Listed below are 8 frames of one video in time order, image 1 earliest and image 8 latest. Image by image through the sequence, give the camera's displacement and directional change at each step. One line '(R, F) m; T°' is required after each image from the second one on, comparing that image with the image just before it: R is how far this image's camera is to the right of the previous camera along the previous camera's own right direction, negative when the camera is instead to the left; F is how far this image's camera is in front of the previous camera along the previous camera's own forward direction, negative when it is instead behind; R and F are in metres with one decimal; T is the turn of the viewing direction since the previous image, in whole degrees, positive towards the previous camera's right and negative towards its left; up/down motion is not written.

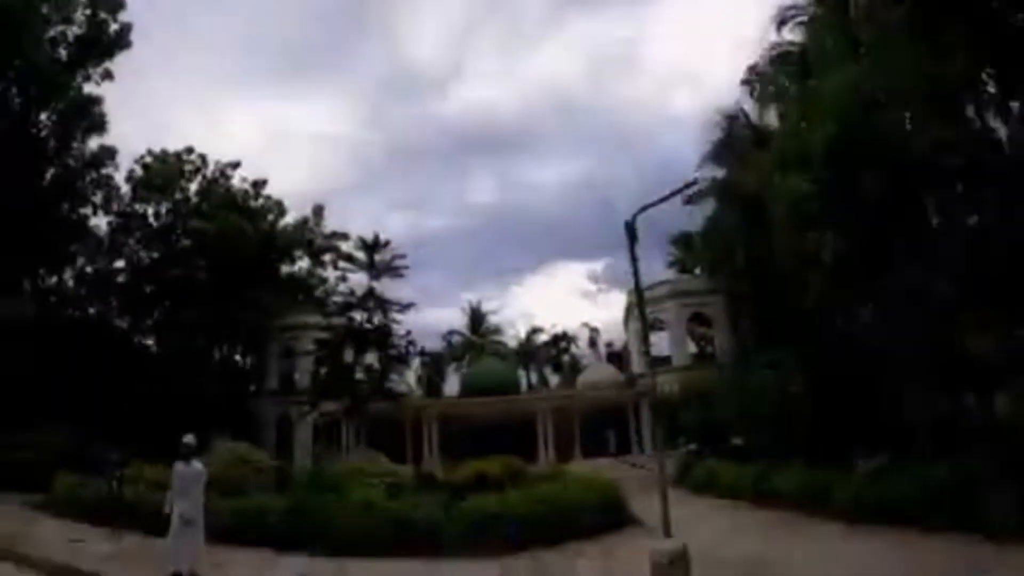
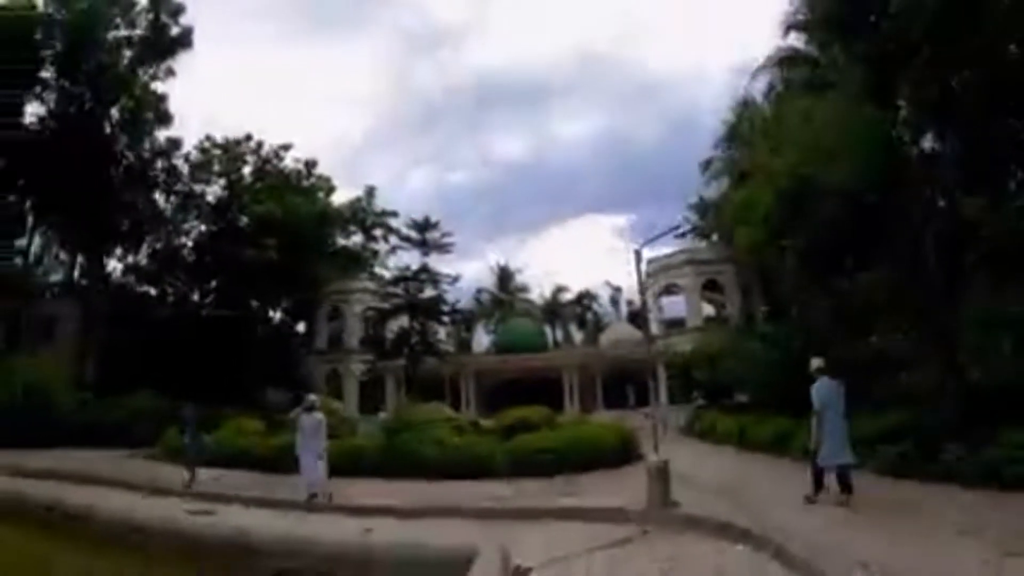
(-0.2, -2.7) m; -1°
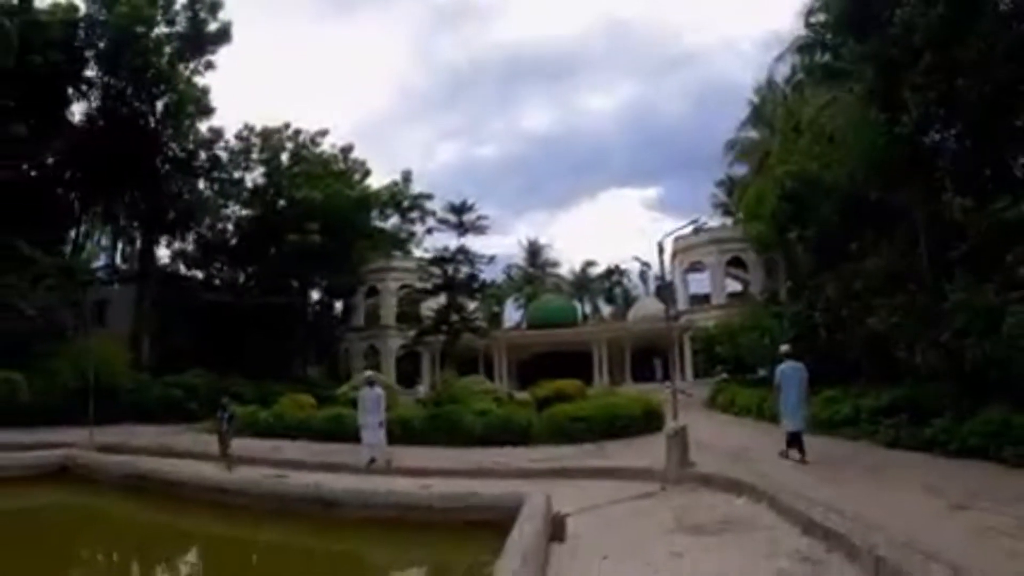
(-0.1, -1.1) m; -2°
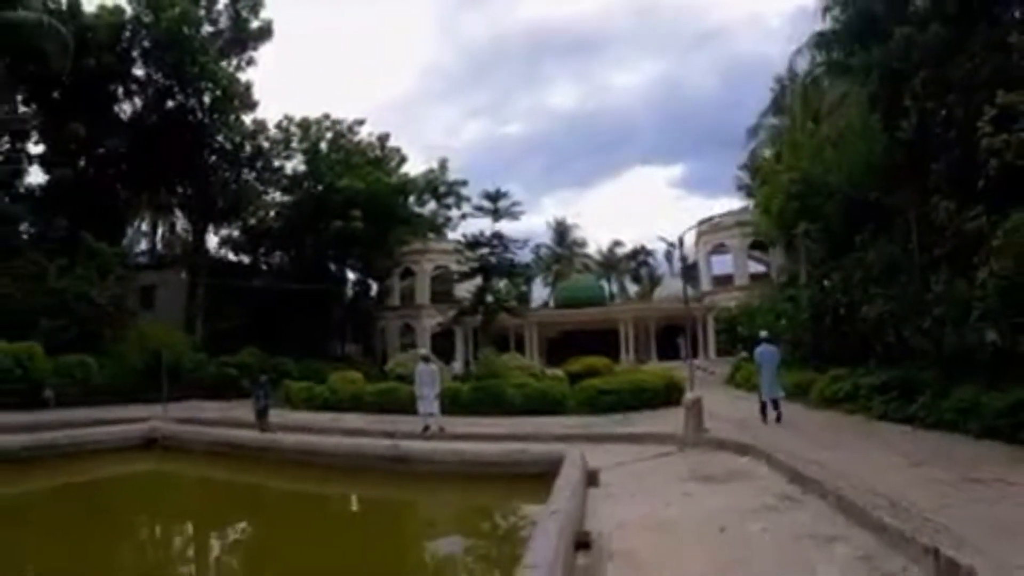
(-0.1, -1.4) m; -2°
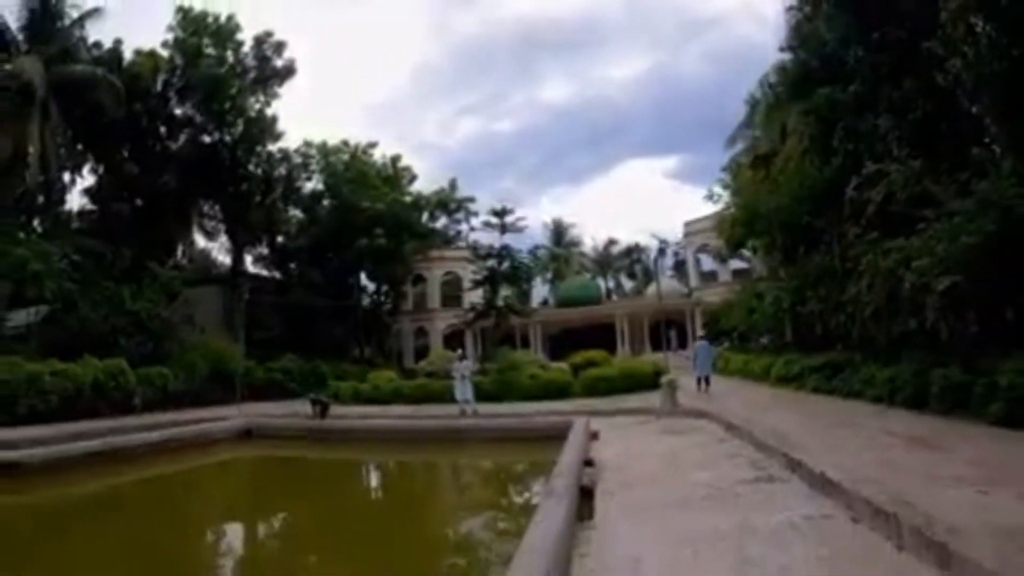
(-0.3, -3.3) m; 0°
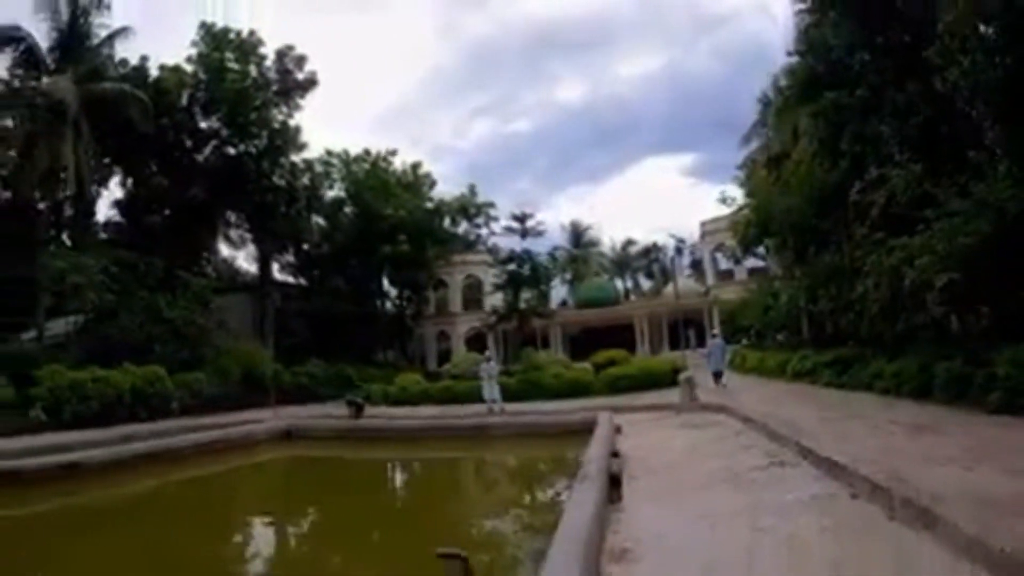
(-0.1, -0.7) m; -1°
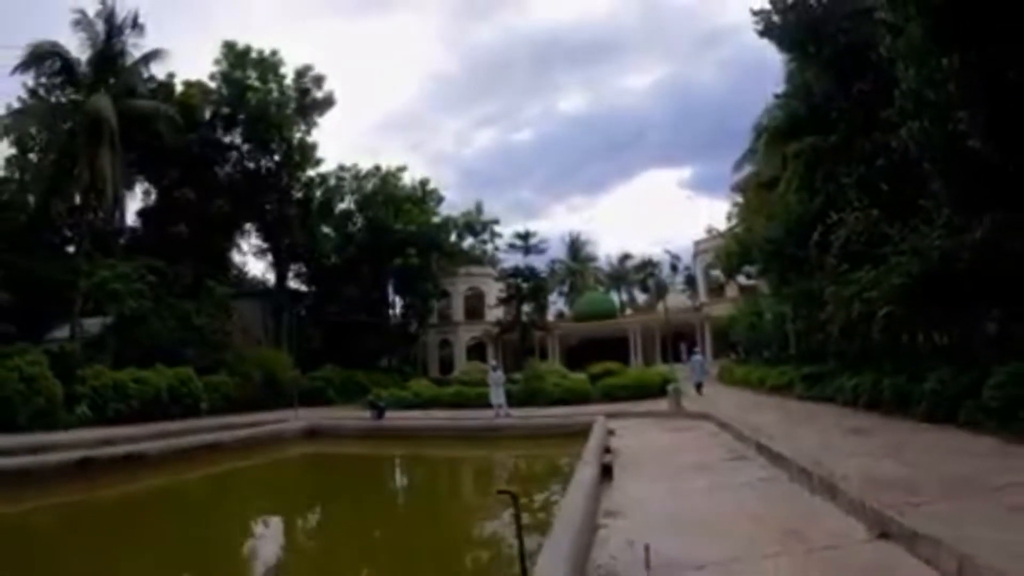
(-0.2, -1.8) m; 0°
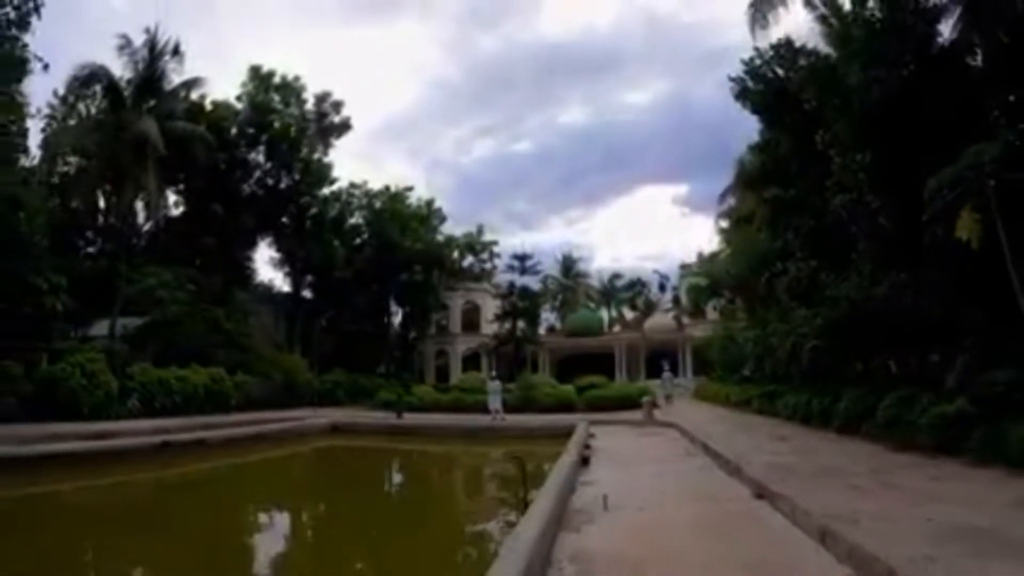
(-0.2, -2.9) m; +1°
